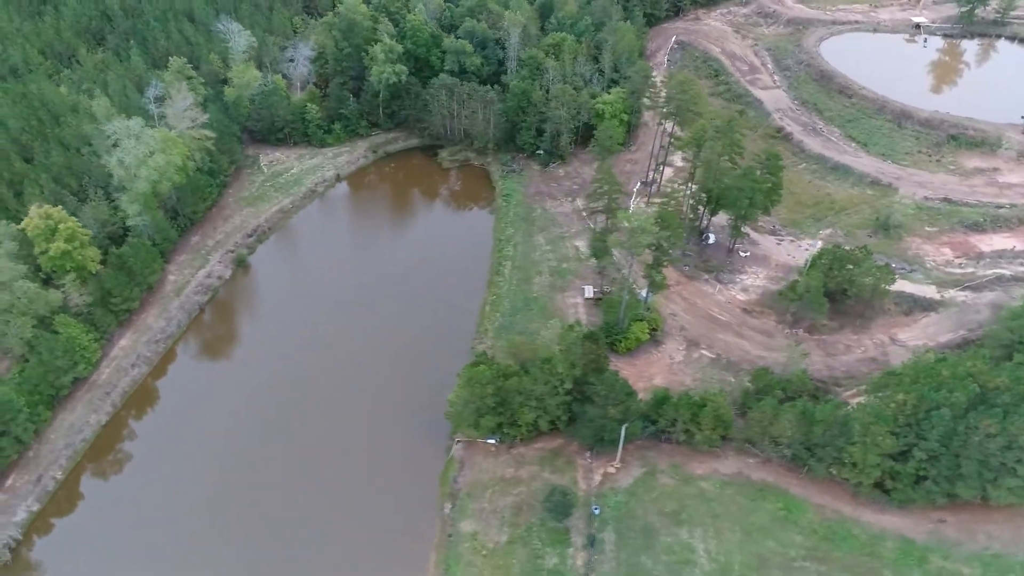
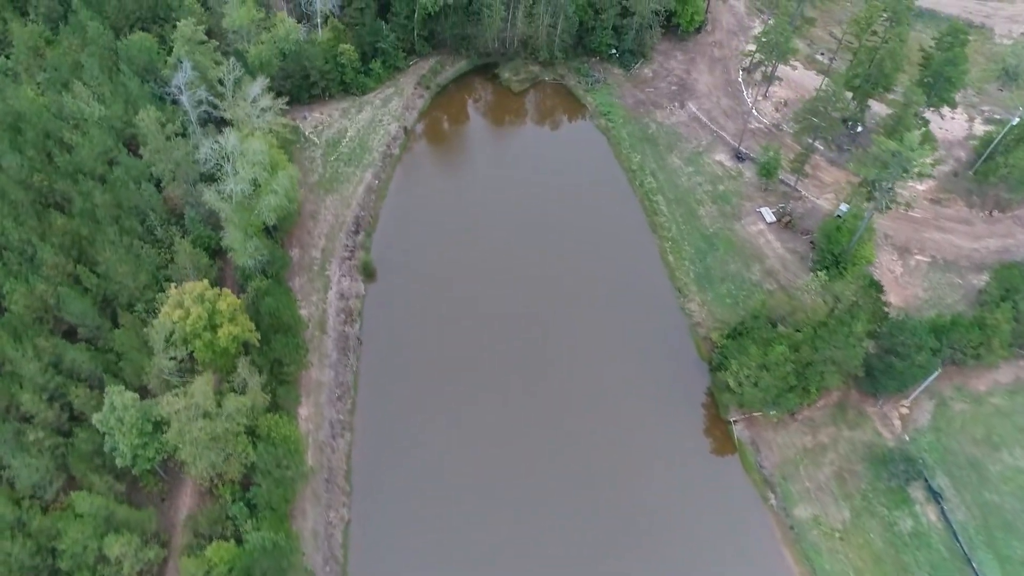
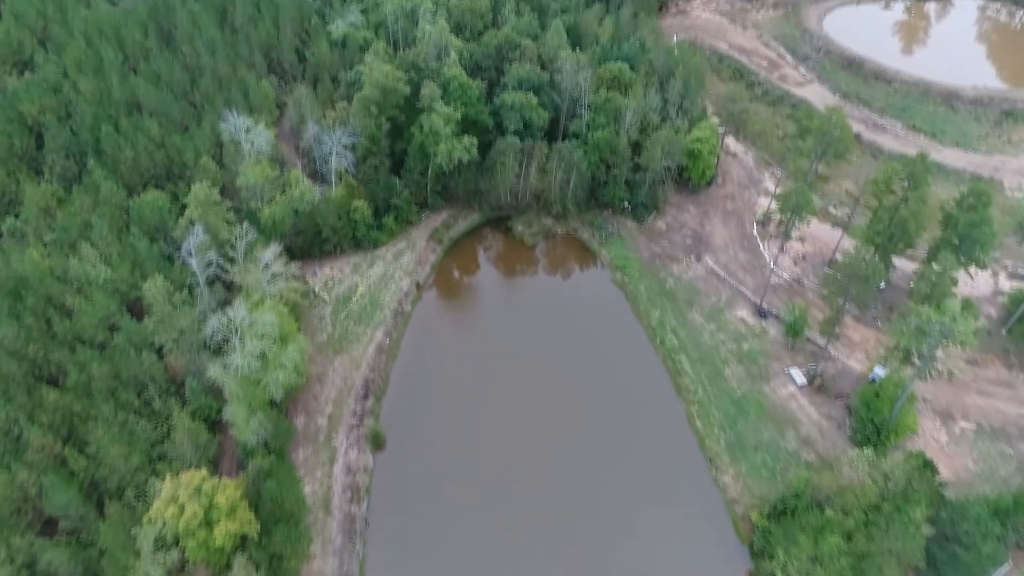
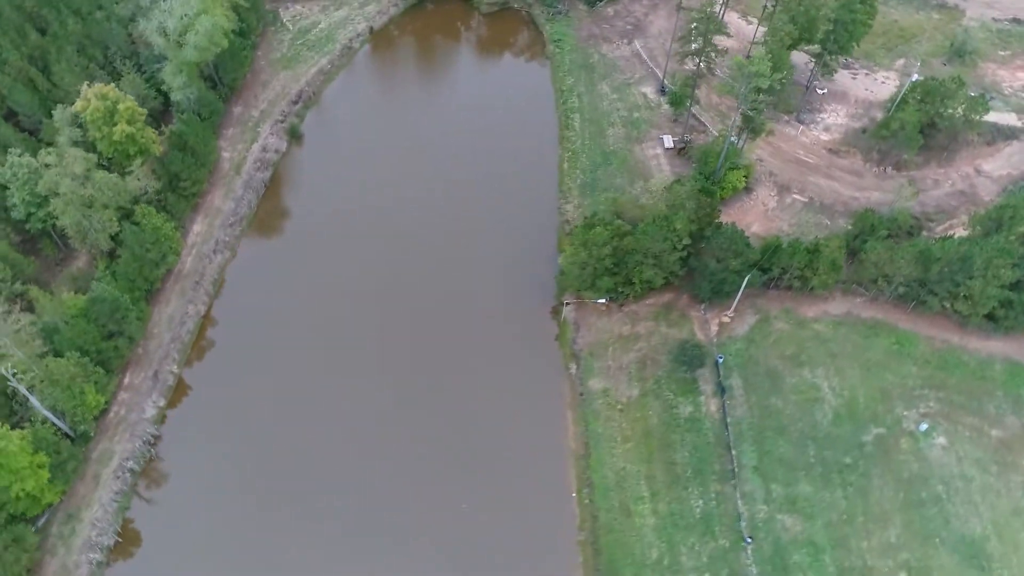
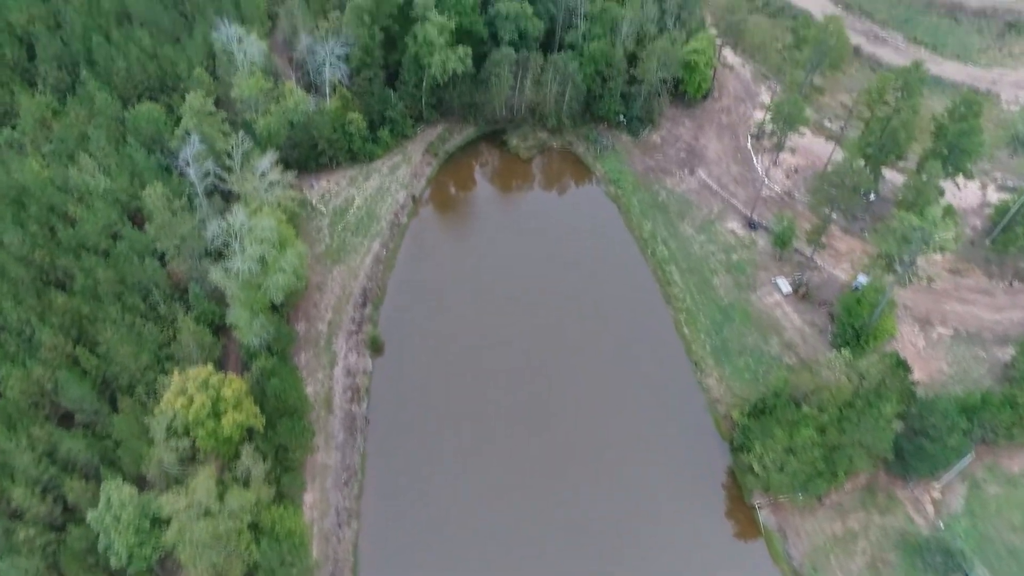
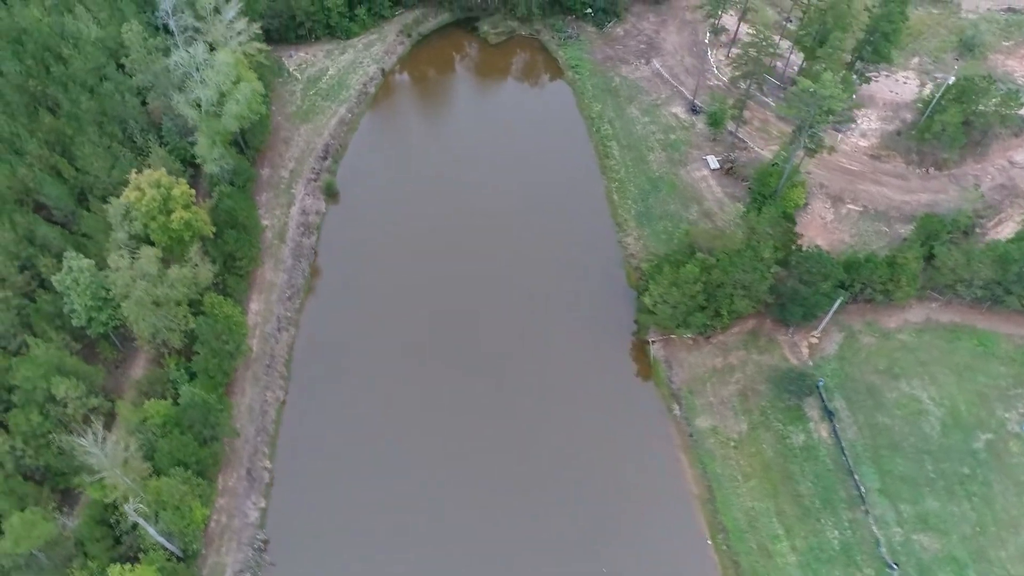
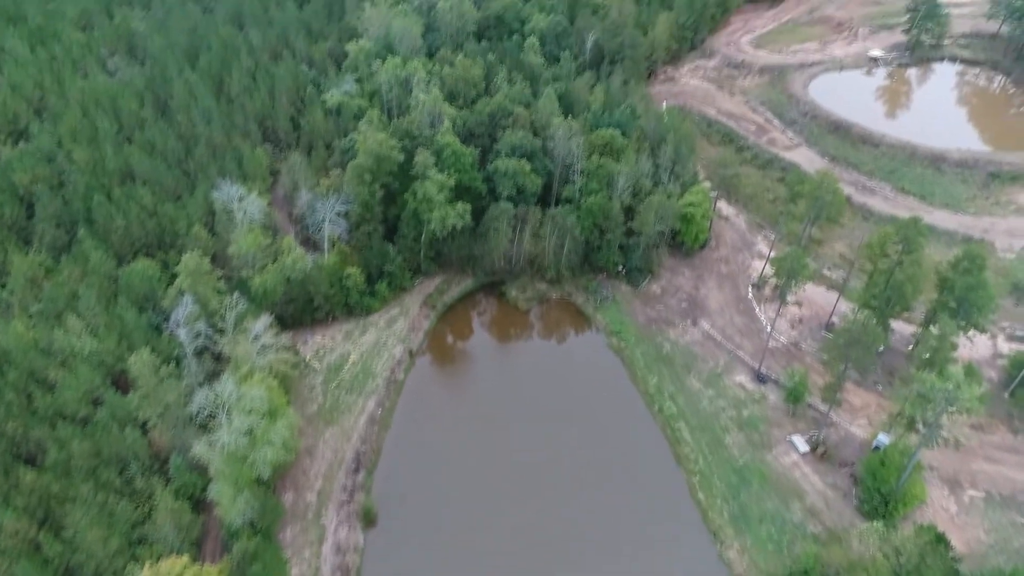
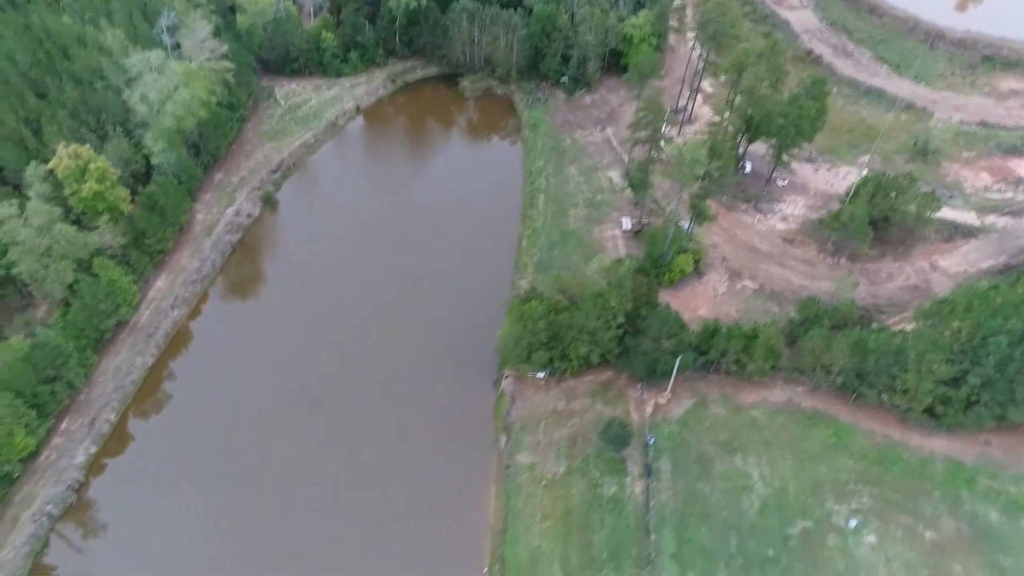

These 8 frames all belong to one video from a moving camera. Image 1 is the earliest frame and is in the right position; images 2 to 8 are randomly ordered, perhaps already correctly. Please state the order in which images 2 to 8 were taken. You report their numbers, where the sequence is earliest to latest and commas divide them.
8, 4, 6, 2, 5, 3, 7
